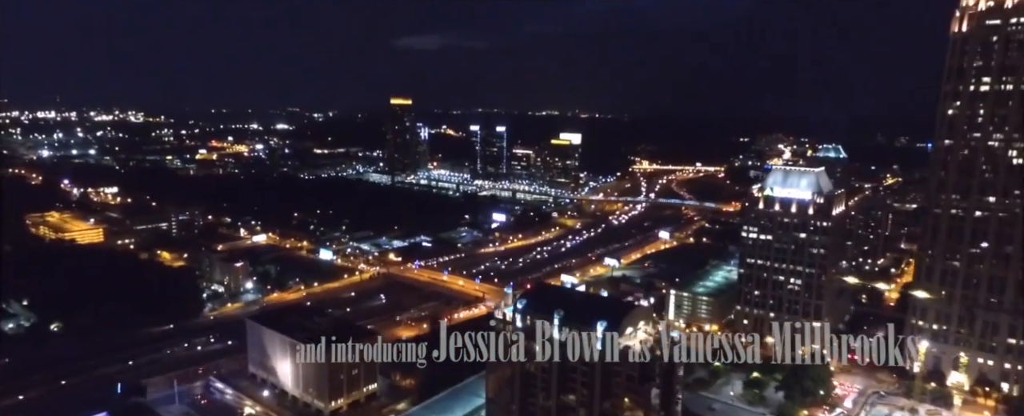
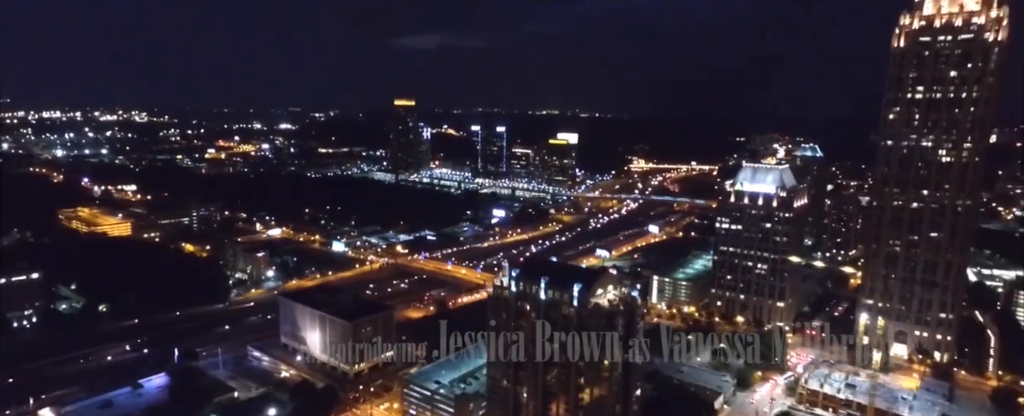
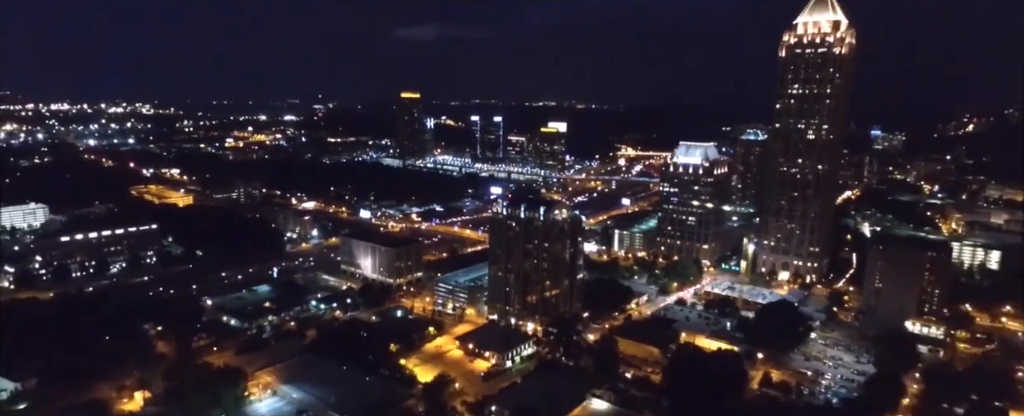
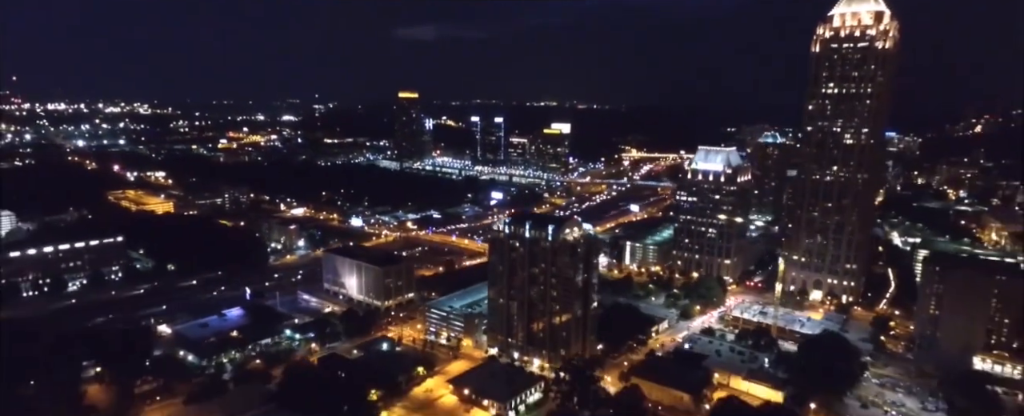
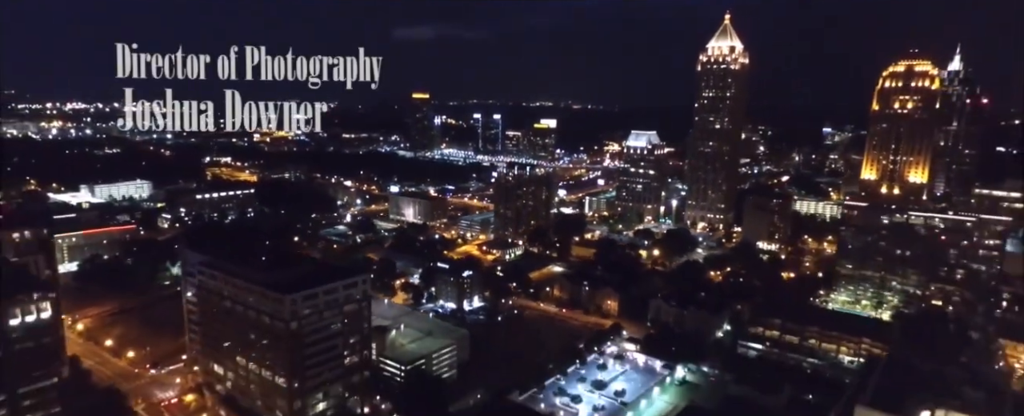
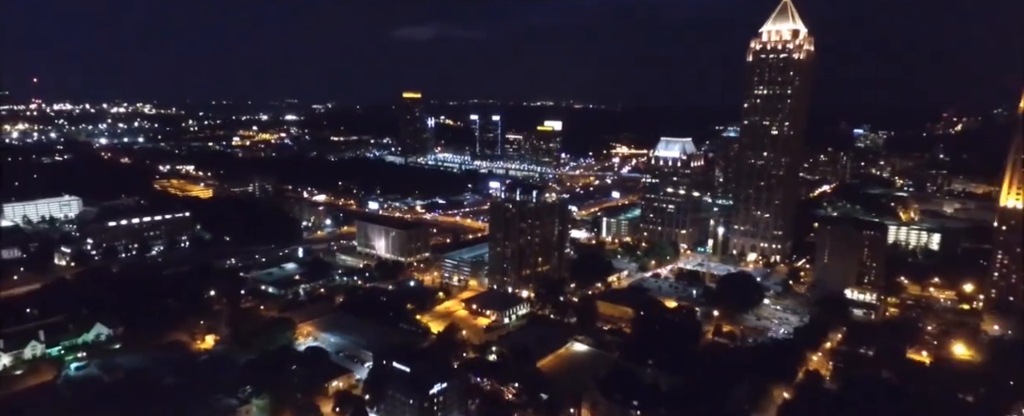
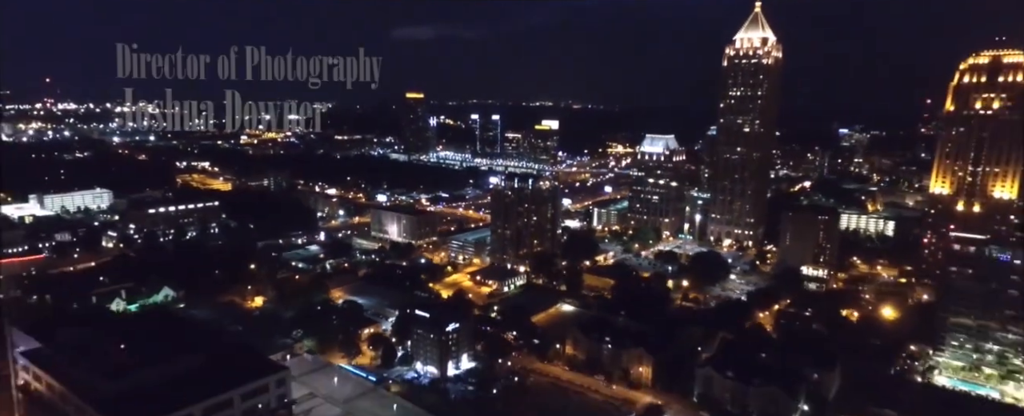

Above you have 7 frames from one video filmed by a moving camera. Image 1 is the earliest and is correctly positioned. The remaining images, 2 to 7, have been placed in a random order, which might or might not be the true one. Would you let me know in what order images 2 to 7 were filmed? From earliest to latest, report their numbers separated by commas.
2, 4, 3, 6, 7, 5
